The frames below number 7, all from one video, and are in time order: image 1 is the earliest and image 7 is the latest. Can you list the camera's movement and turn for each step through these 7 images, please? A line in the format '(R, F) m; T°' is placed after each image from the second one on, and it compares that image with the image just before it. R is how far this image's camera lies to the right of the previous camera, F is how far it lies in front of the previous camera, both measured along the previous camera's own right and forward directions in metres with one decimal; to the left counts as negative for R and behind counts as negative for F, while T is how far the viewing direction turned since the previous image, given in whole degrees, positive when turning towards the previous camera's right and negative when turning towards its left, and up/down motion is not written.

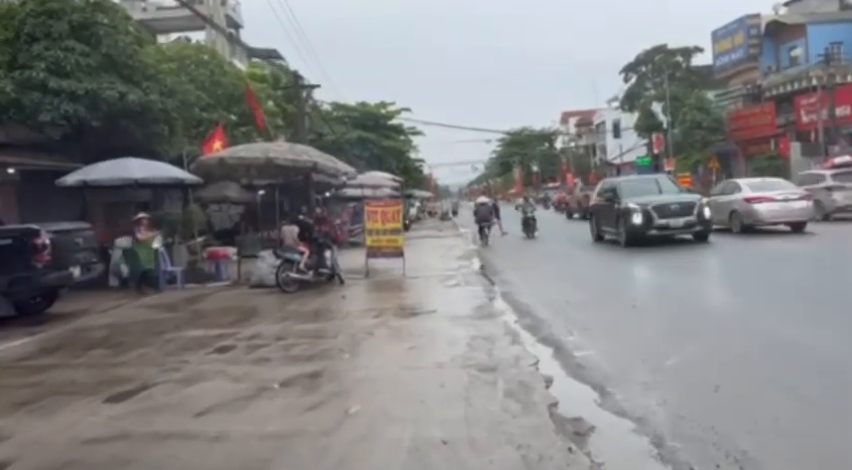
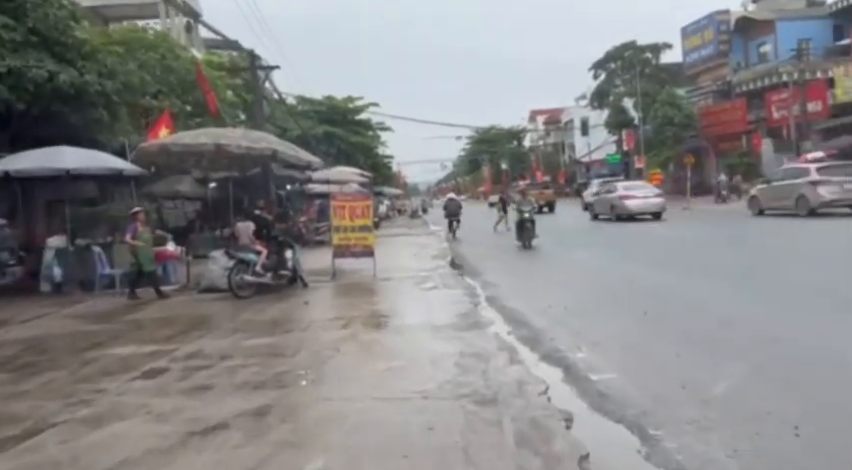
(-0.1, +1.5) m; +3°
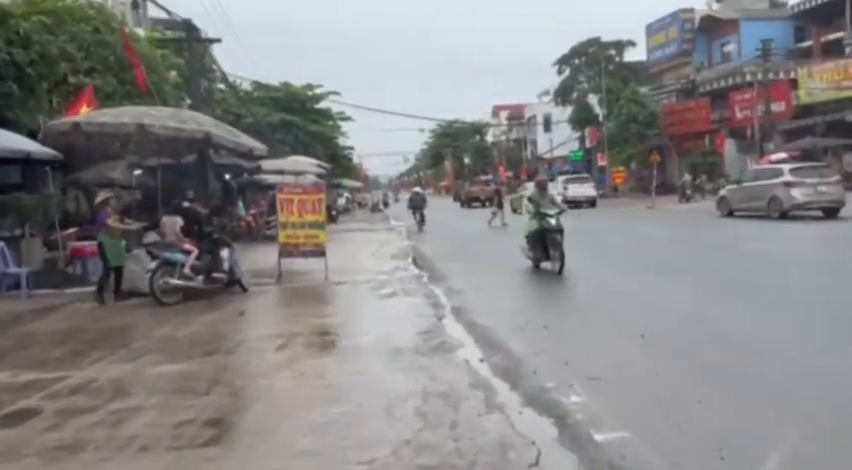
(0.0, +1.5) m; +3°
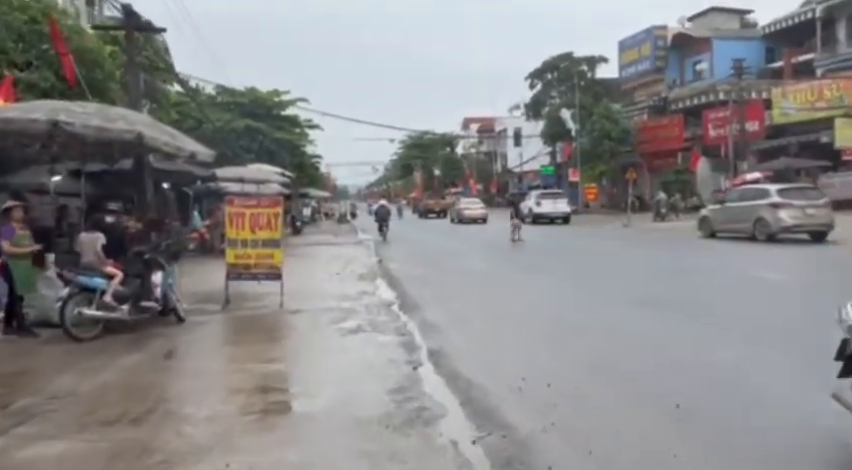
(-0.1, +1.6) m; +3°
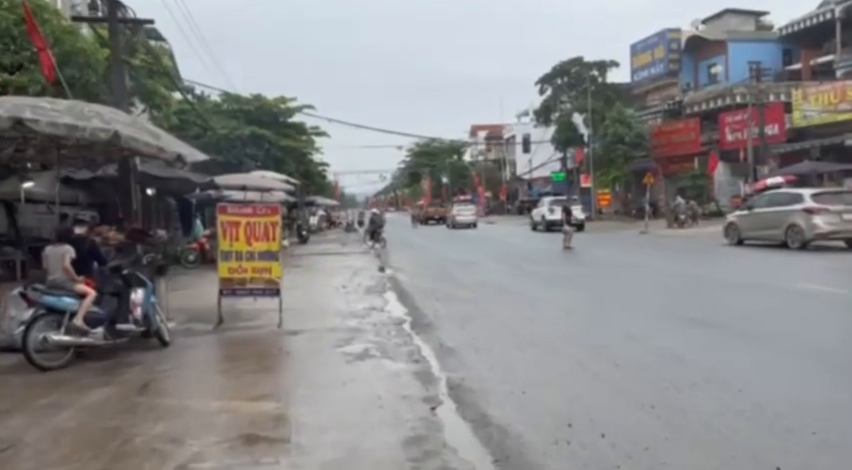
(-0.1, +1.2) m; -1°
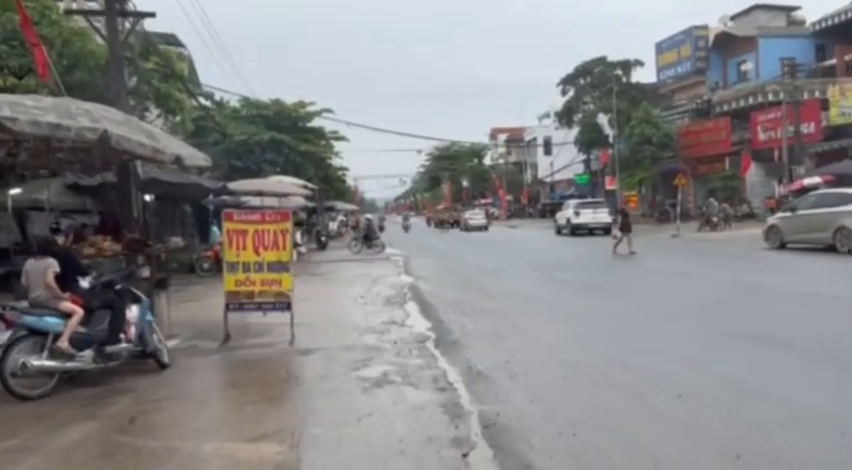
(-0.1, +1.0) m; -2°
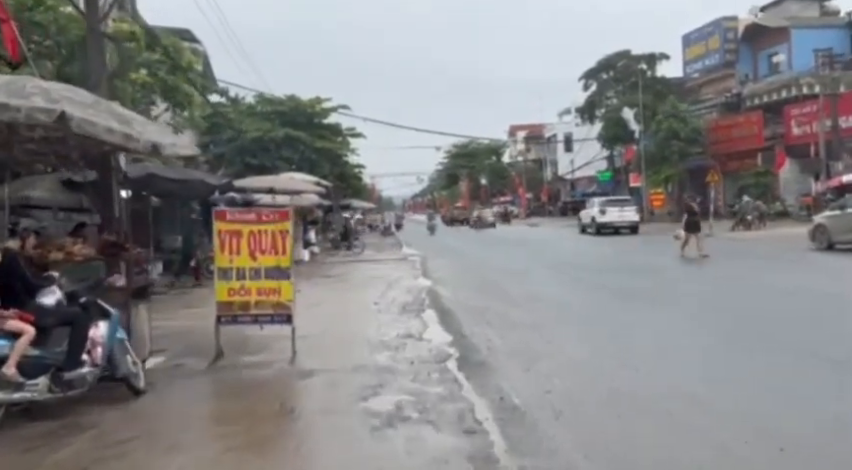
(0.0, +1.3) m; -1°
